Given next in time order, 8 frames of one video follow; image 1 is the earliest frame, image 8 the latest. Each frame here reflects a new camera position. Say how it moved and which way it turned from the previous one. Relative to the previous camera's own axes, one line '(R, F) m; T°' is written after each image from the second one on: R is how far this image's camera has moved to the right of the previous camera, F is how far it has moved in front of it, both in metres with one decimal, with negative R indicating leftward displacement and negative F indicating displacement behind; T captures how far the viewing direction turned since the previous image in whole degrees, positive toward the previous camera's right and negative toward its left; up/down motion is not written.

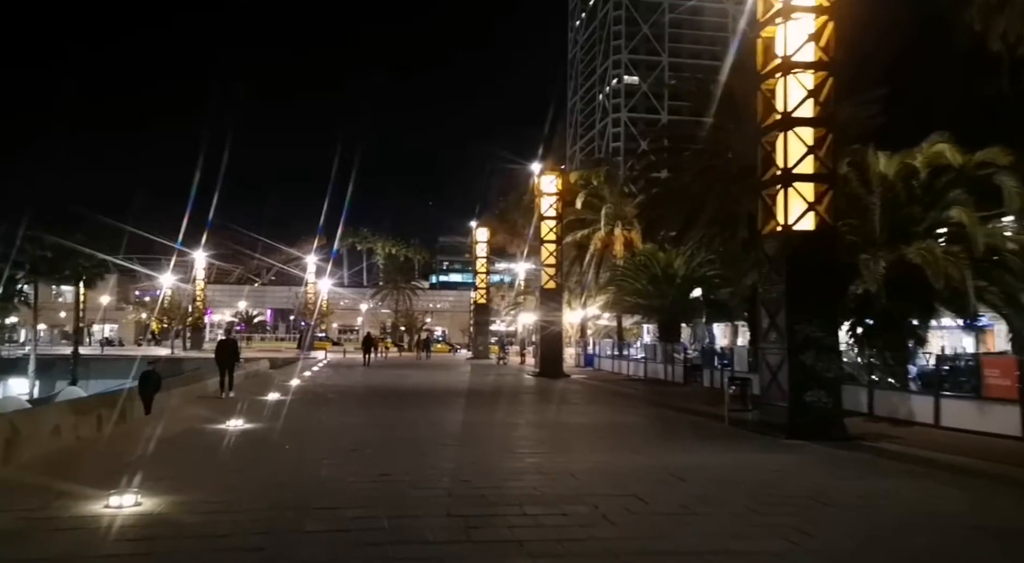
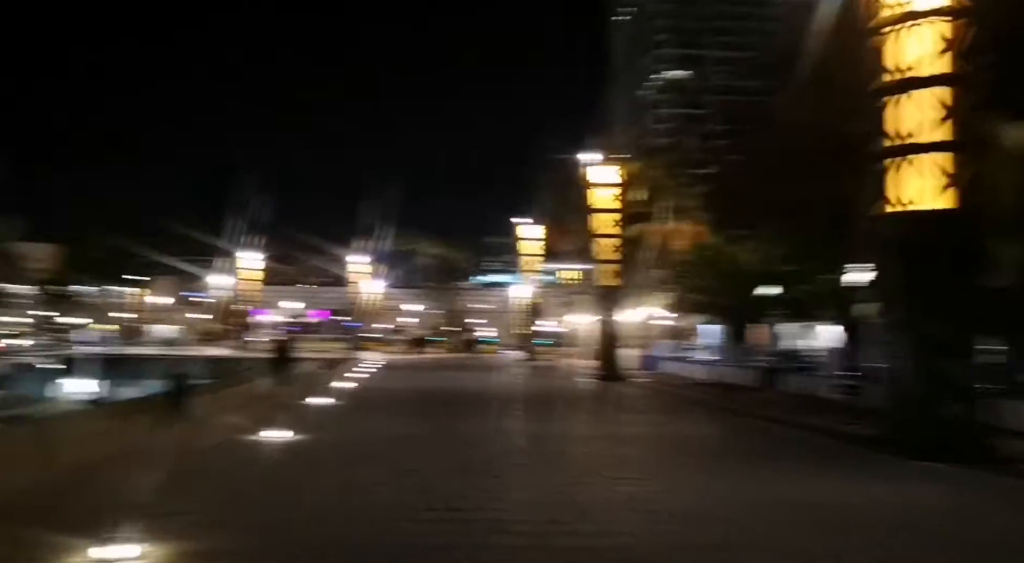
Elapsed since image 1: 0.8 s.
(-0.5, +1.9) m; -3°
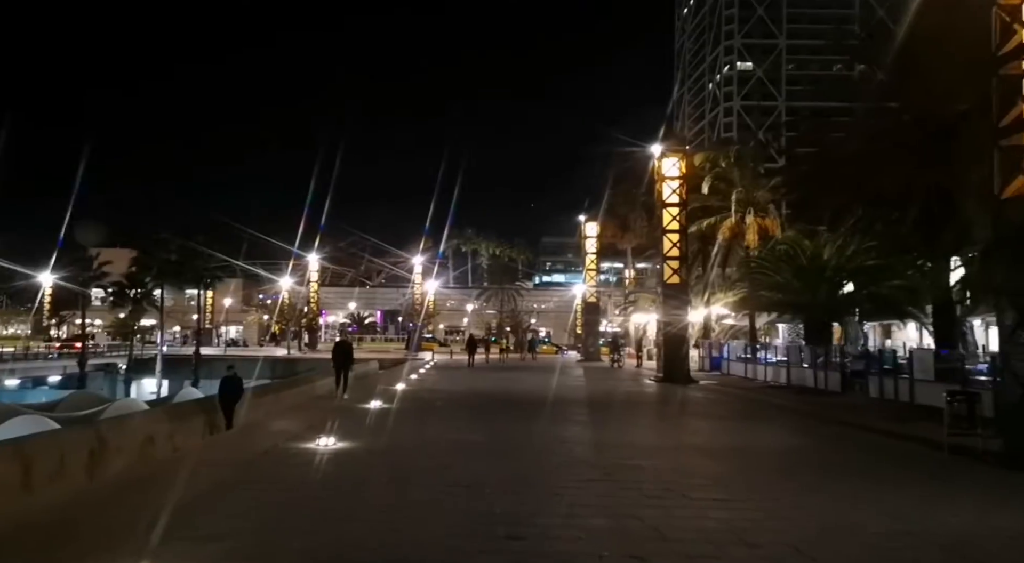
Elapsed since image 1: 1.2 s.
(-0.1, +1.1) m; -4°
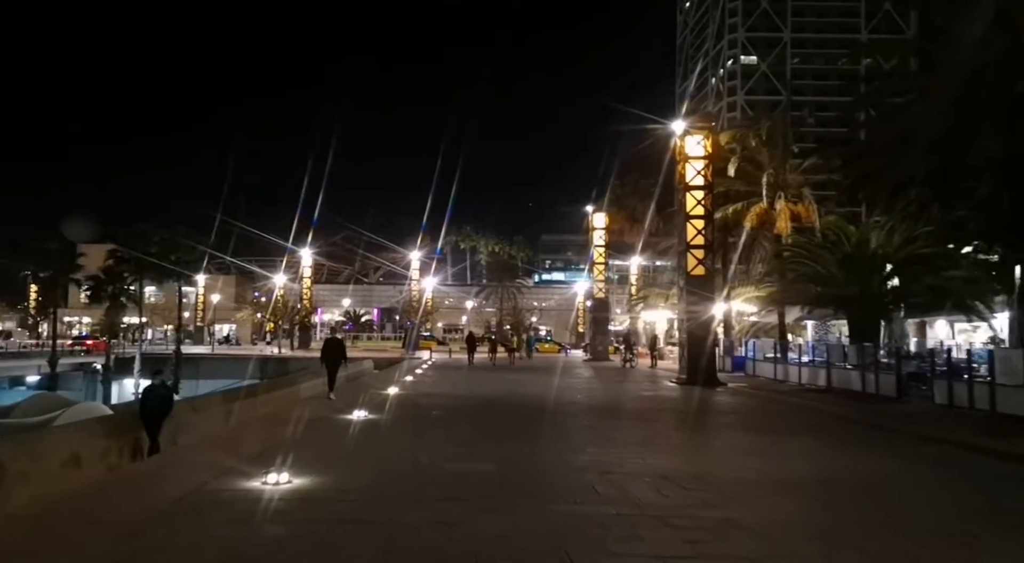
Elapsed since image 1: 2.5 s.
(-0.3, +3.3) m; 0°
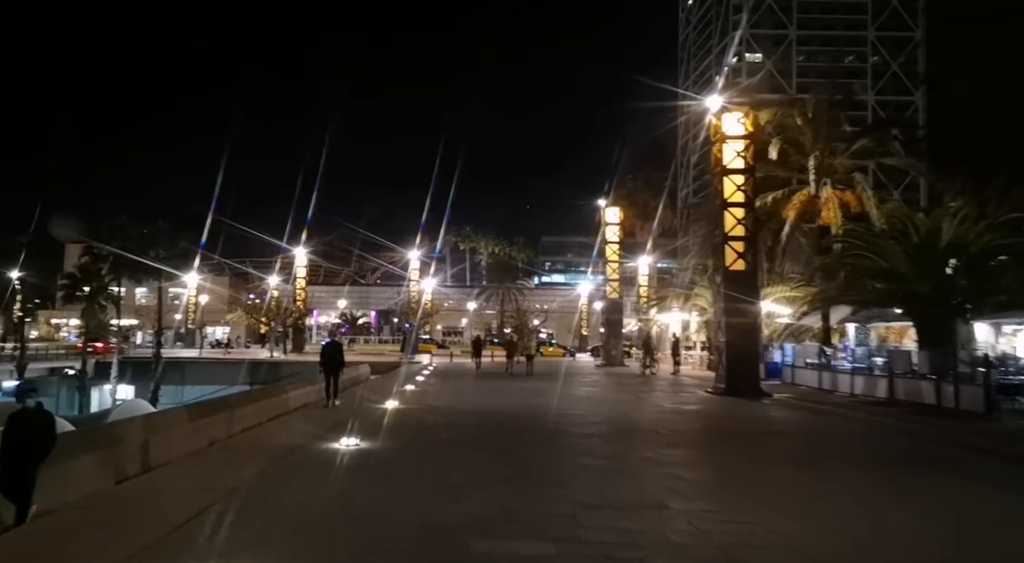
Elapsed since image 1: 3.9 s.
(-0.5, +3.5) m; 0°
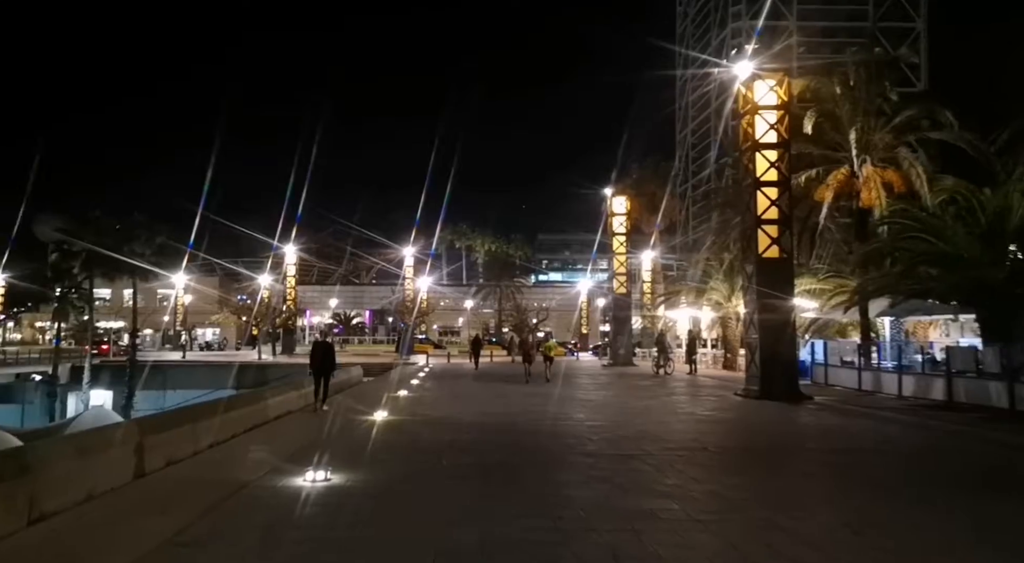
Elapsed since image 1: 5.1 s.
(-0.3, +2.9) m; 0°
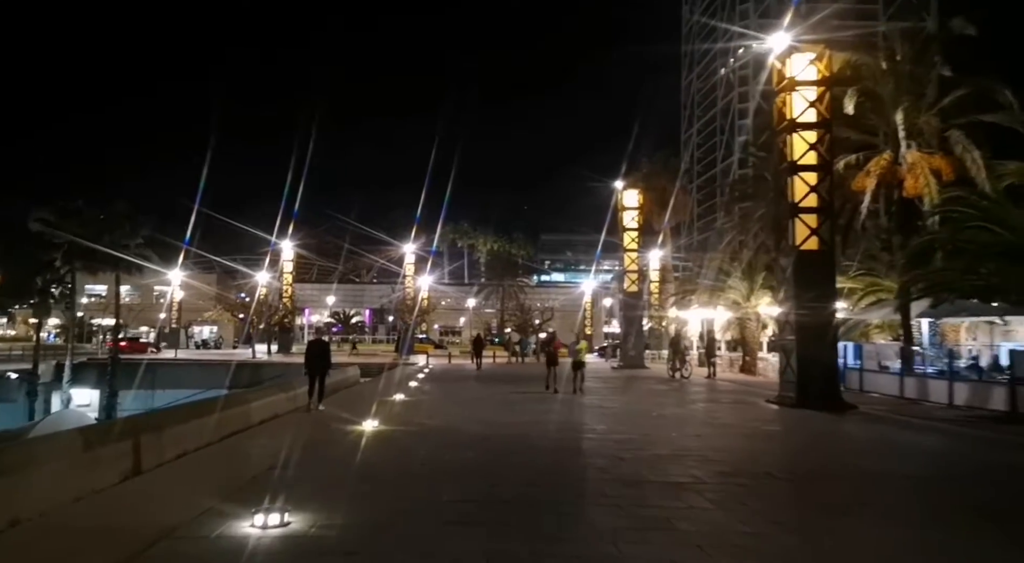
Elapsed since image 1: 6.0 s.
(-0.2, +2.3) m; 0°
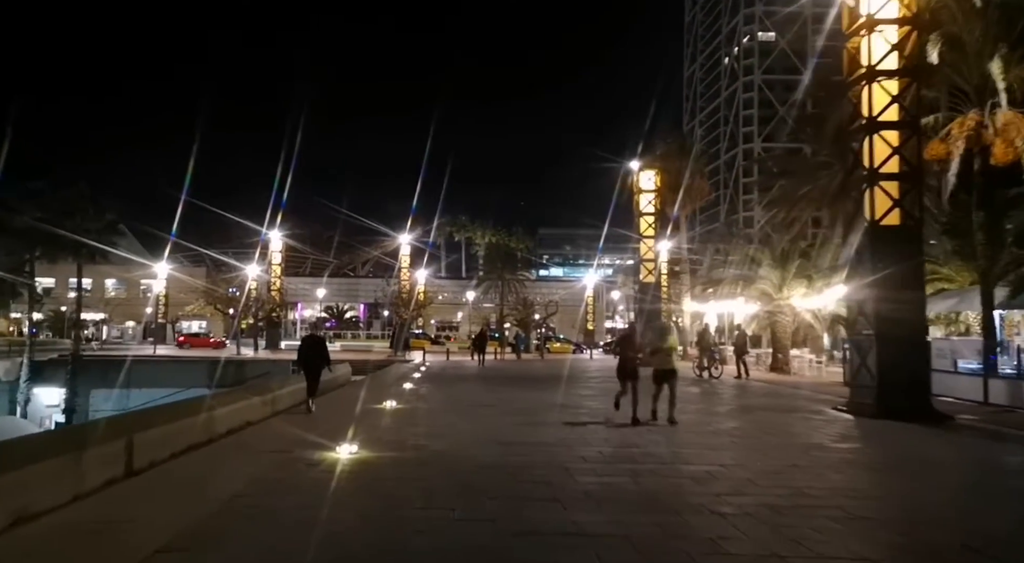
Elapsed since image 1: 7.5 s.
(-0.4, +3.7) m; 0°
